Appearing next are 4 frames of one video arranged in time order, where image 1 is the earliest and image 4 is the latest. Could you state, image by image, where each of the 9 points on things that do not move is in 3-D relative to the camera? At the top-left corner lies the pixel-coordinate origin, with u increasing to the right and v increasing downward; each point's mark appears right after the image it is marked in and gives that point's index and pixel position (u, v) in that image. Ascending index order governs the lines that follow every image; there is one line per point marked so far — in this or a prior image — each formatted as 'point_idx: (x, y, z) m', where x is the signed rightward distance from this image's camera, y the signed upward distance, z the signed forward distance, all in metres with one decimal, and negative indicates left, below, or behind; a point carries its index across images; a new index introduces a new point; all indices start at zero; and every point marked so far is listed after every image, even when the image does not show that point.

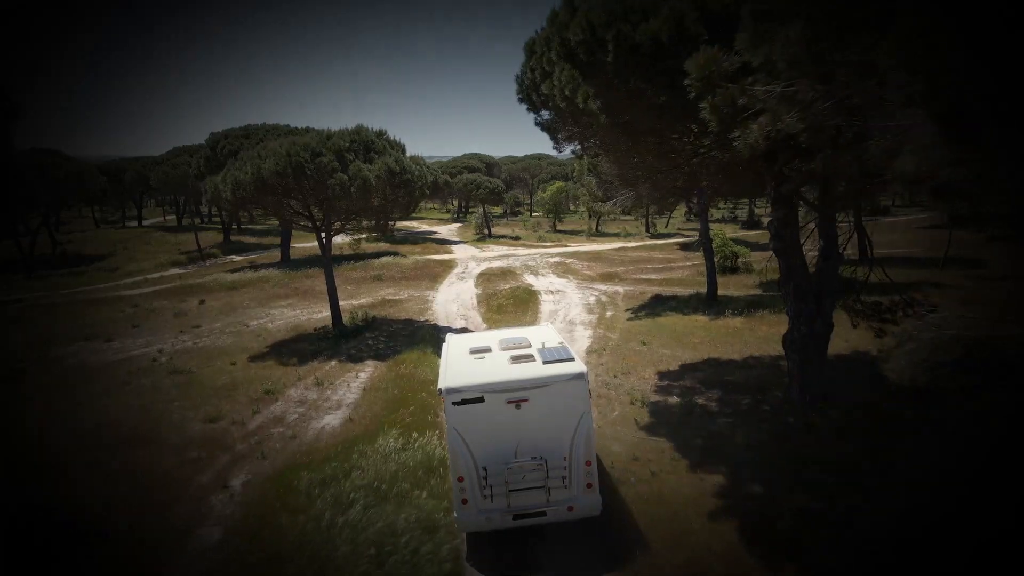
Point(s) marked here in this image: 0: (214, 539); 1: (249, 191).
0: (-5.1, -4.3, +7.7) m
1: (-9.8, +3.6, +16.9) m
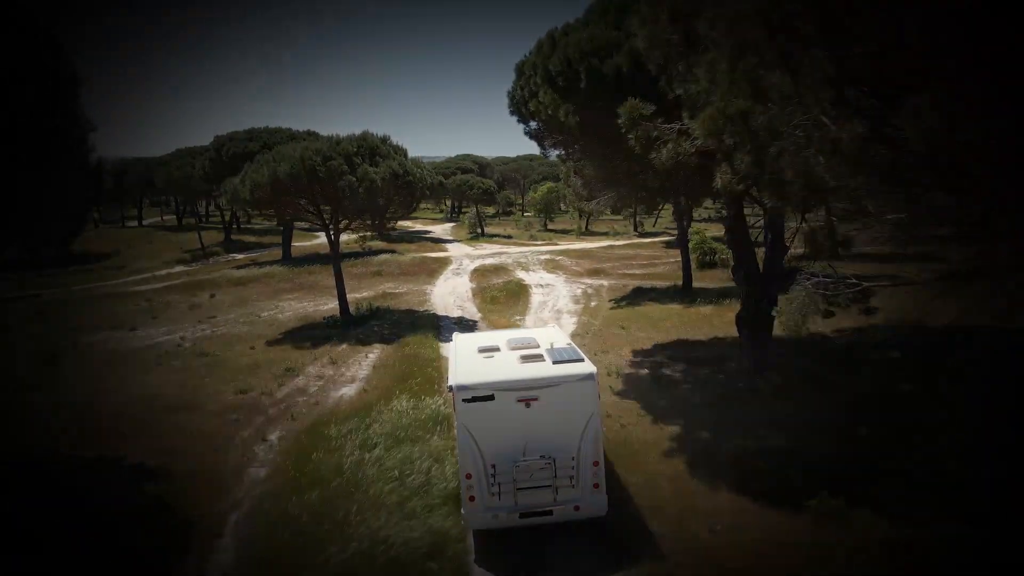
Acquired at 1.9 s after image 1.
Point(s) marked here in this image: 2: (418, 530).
0: (-5.2, -3.9, +9.4) m
1: (-10.1, +3.9, +18.6) m
2: (-1.5, -3.8, +7.3) m
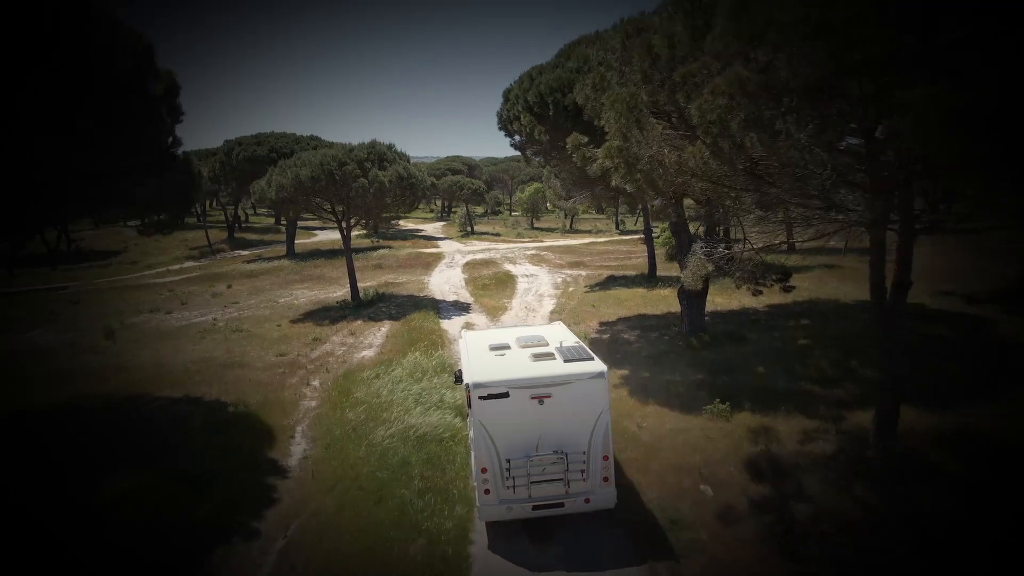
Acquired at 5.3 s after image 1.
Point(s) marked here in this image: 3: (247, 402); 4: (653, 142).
0: (-5.5, -3.2, +12.6) m
1: (-10.7, +4.5, +21.6) m
2: (-1.8, -3.2, +10.5) m
3: (-7.4, -3.2, +12.6) m
4: (+3.1, +3.2, +10.1) m
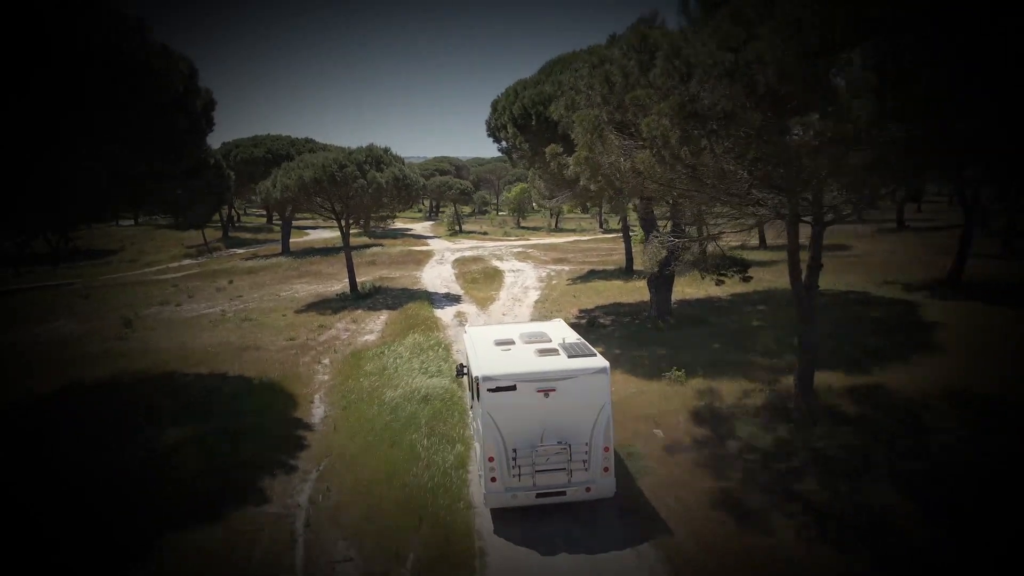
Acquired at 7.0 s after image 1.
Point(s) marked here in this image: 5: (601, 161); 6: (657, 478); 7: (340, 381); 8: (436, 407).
0: (-5.9, -2.9, +14.4) m
1: (-11.4, +4.9, +23.2) m
2: (-2.1, -2.8, +12.4) m
3: (-7.8, -2.8, +14.4) m
4: (+2.8, +3.7, +12.1) m
5: (+2.5, +3.5, +12.4) m
6: (+2.9, -3.8, +9.1) m
7: (-5.2, -2.9, +13.7) m
8: (-2.0, -3.1, +11.6) m
